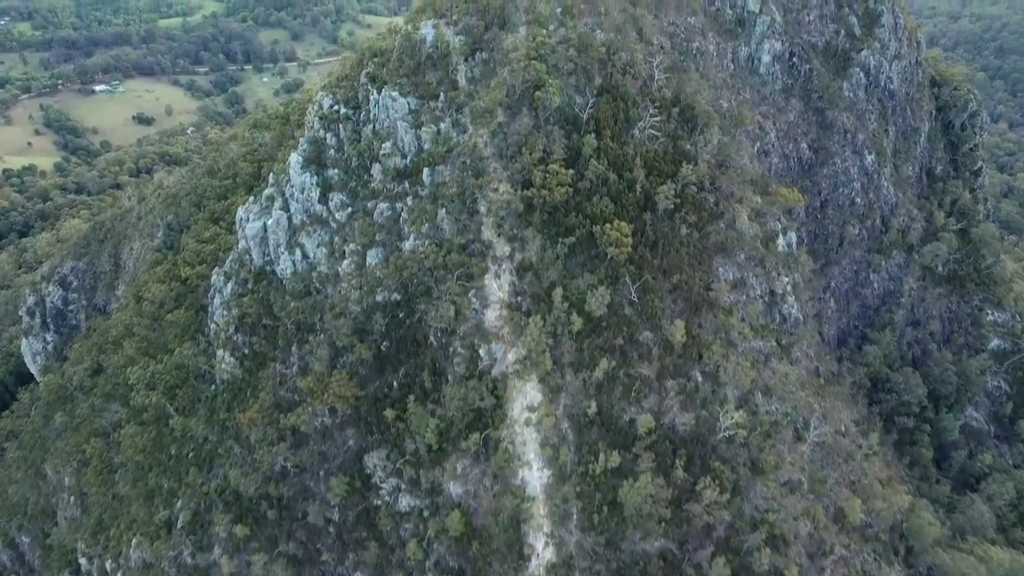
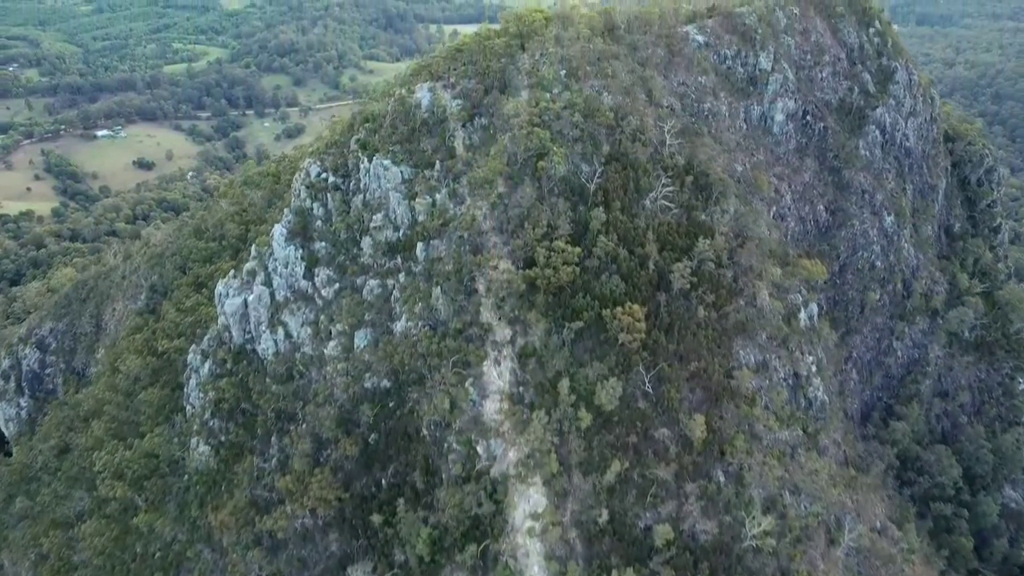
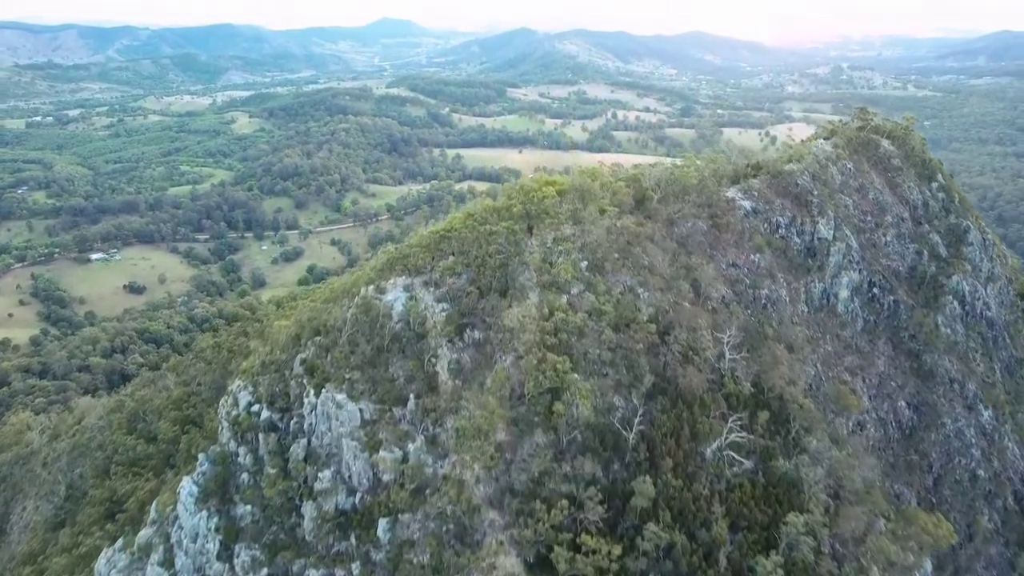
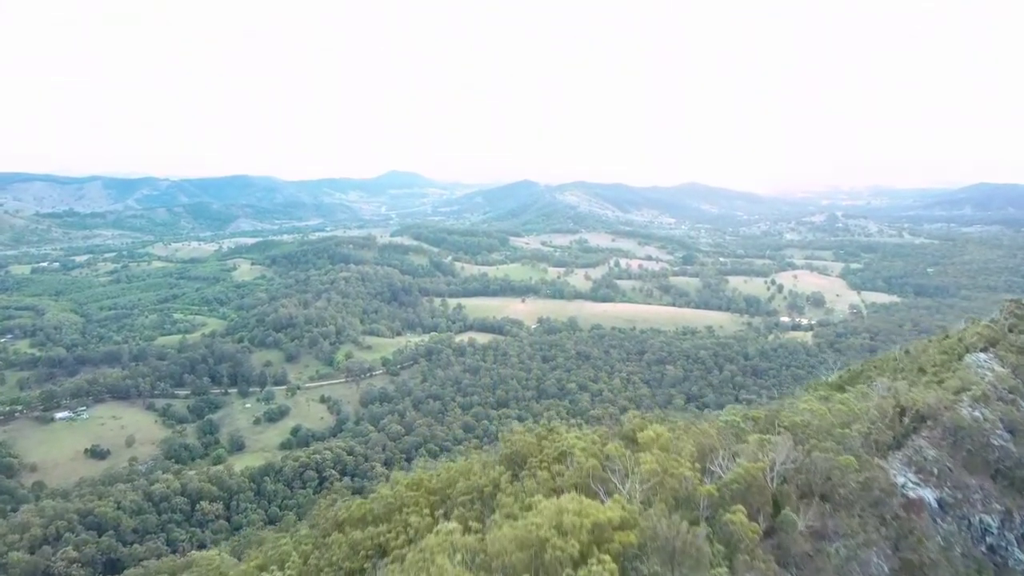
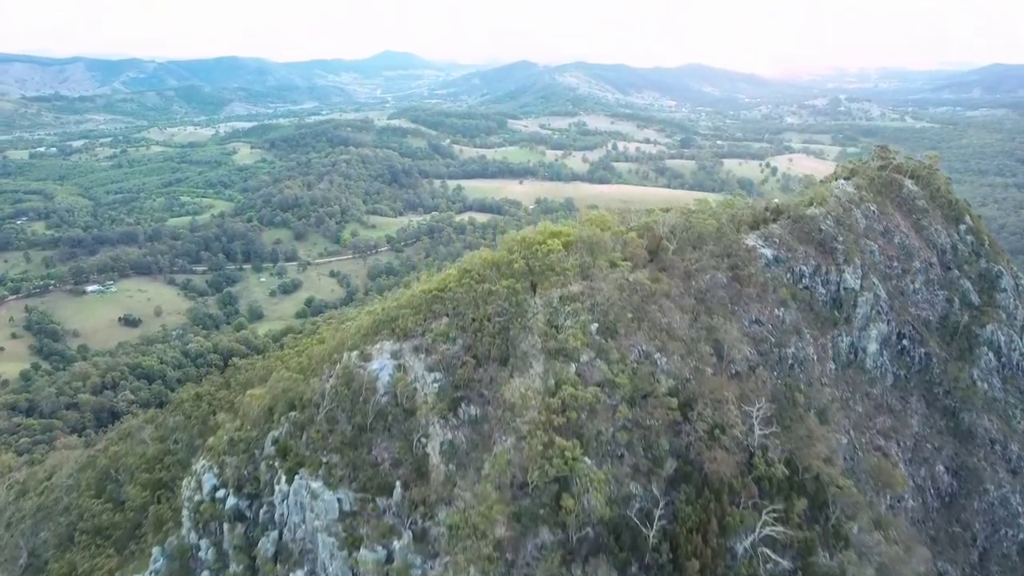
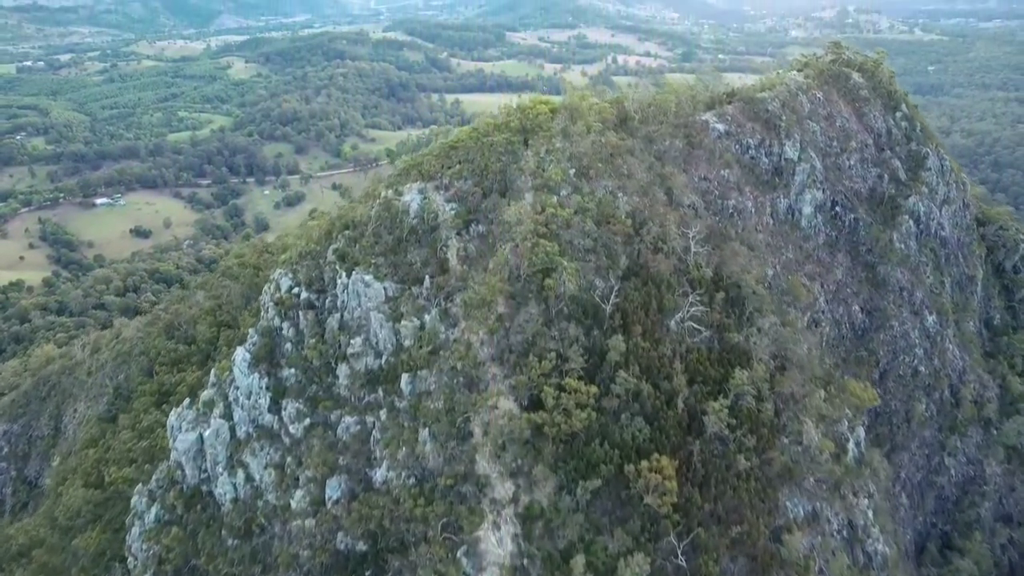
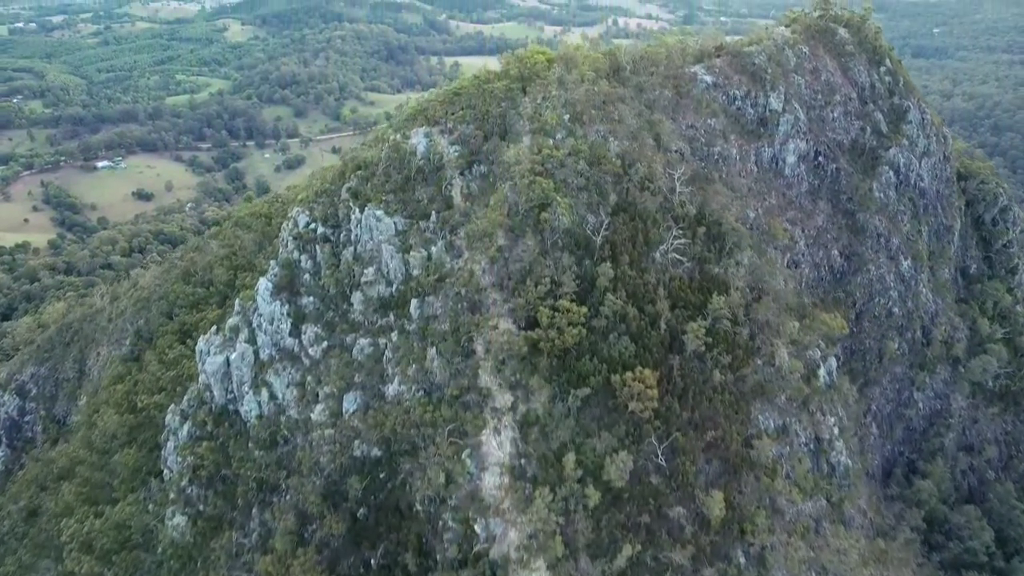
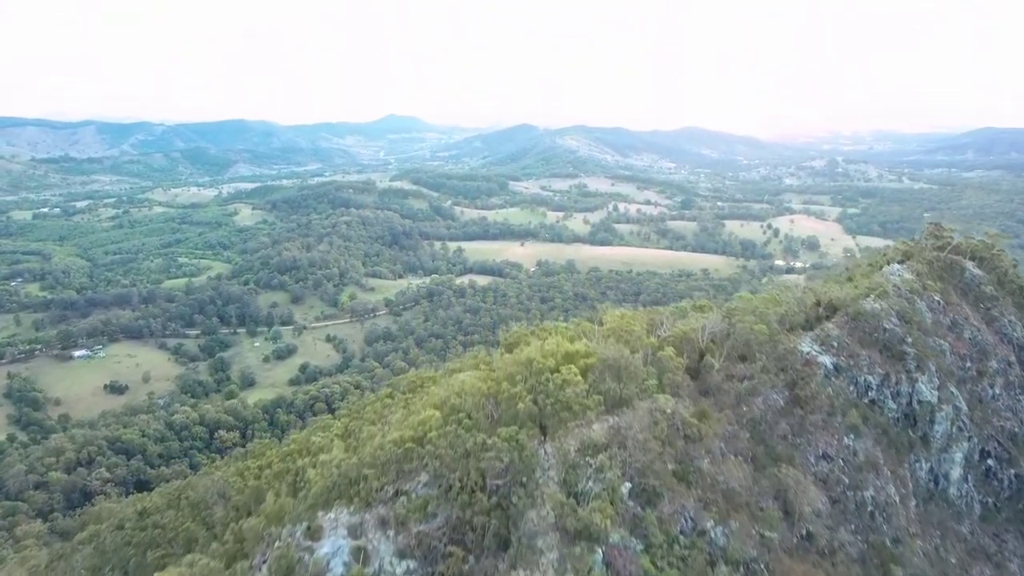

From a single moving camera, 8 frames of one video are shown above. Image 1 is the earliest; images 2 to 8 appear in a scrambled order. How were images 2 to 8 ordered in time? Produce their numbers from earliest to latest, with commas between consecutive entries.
2, 7, 6, 3, 5, 8, 4
